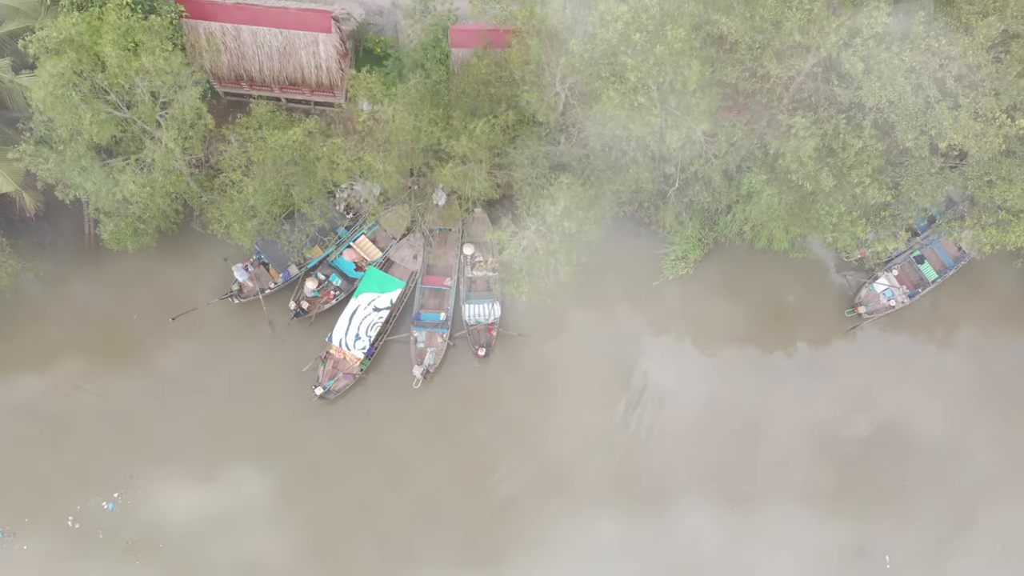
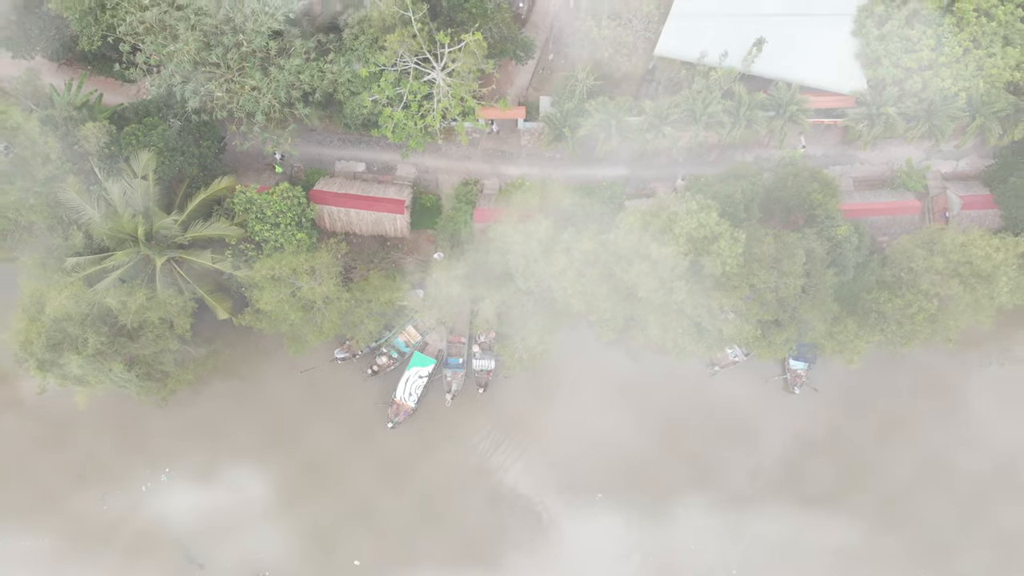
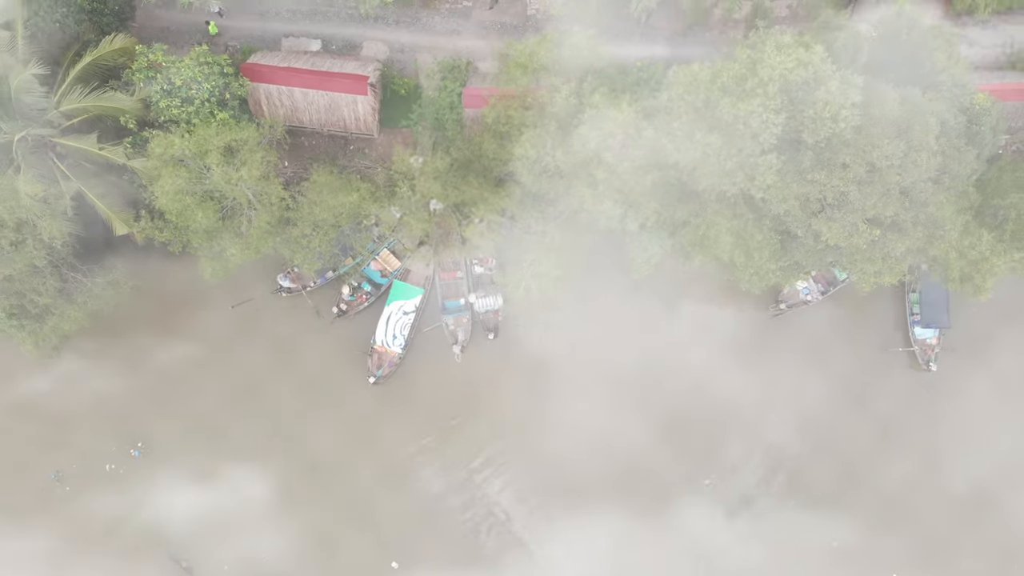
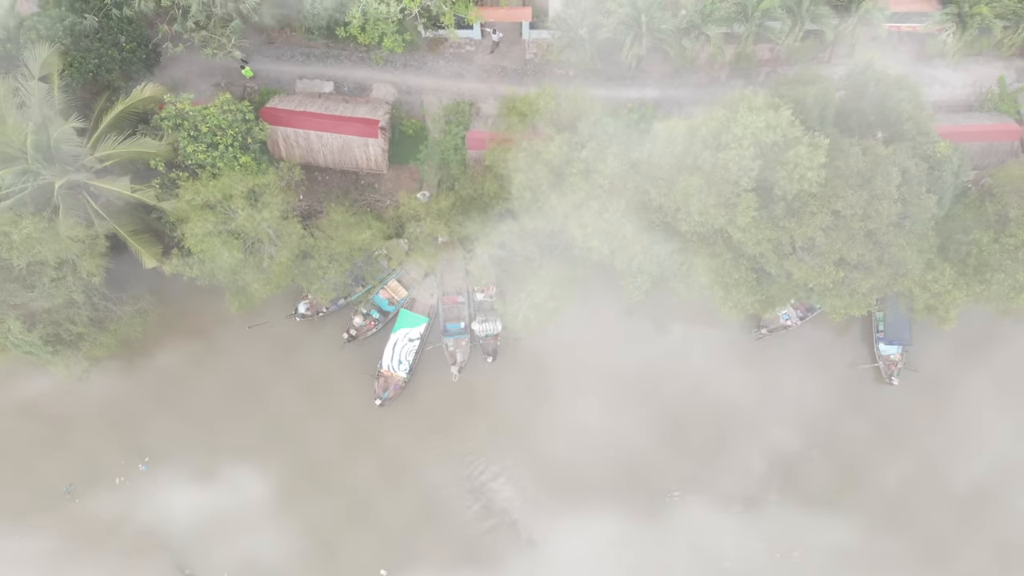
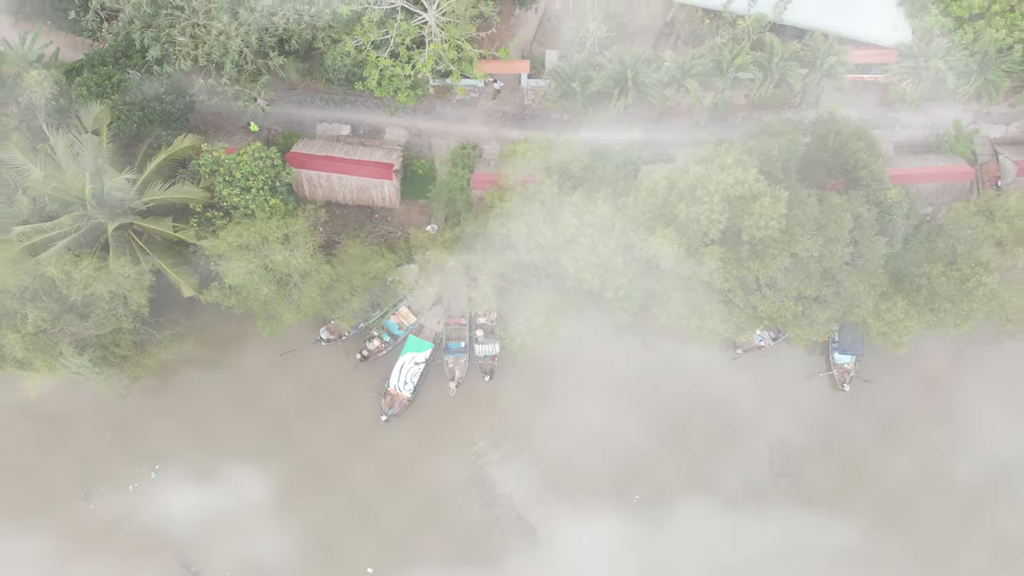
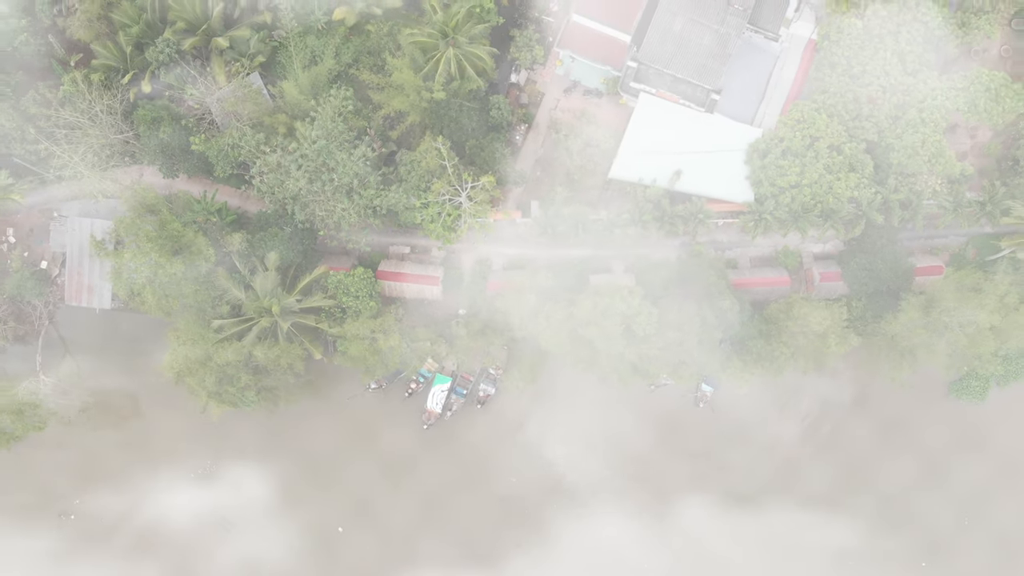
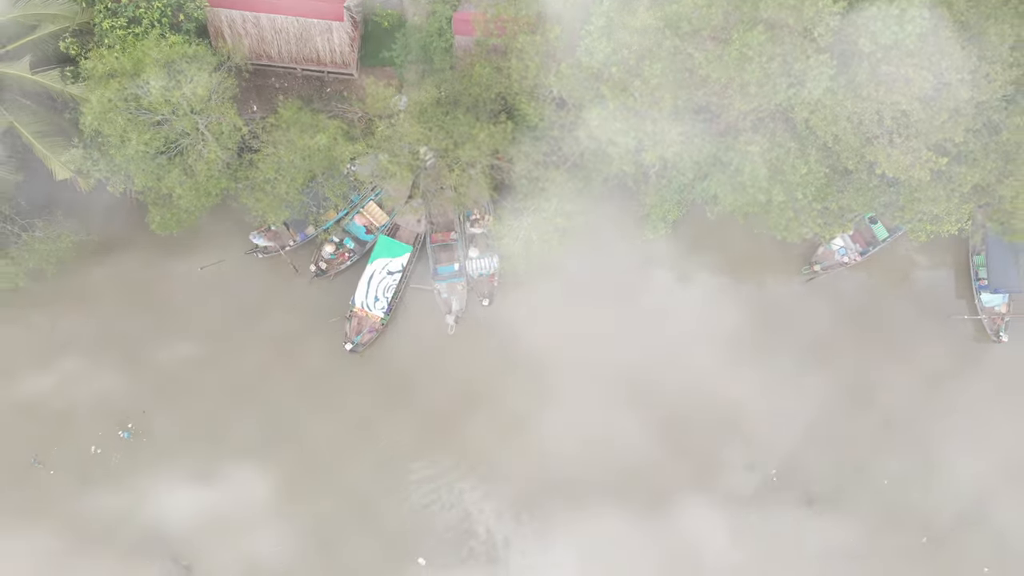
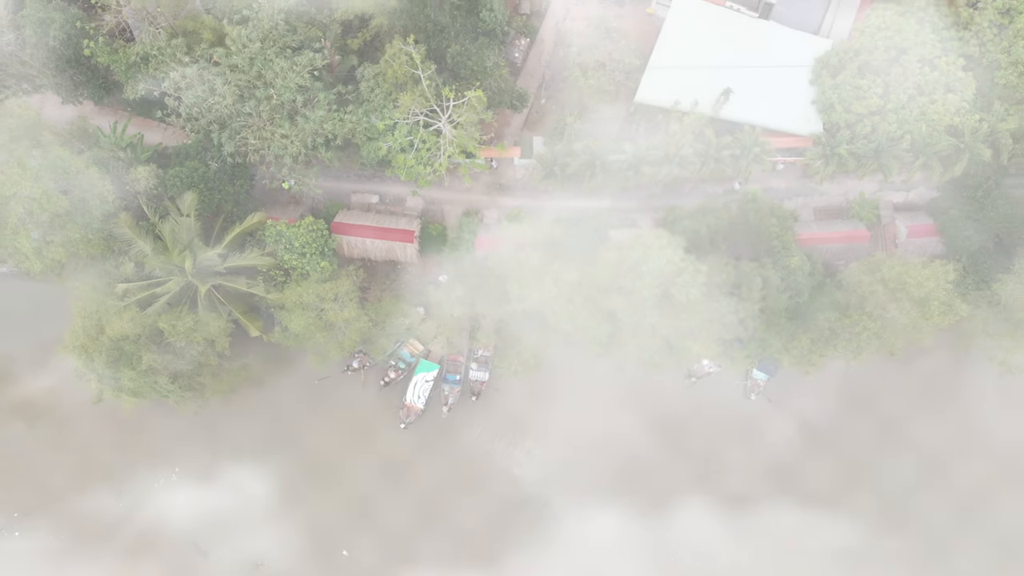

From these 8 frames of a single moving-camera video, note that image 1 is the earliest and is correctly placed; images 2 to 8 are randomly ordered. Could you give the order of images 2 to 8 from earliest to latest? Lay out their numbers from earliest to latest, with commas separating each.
7, 3, 4, 5, 2, 8, 6
